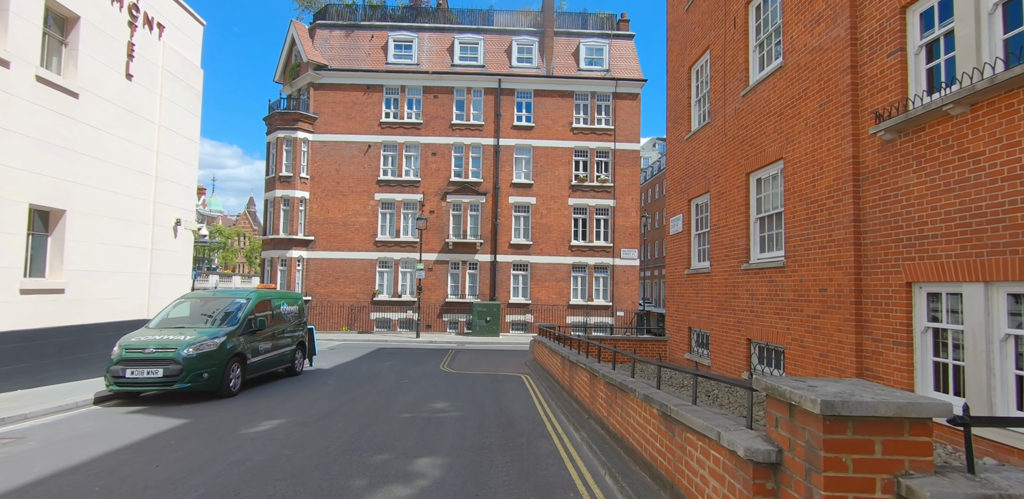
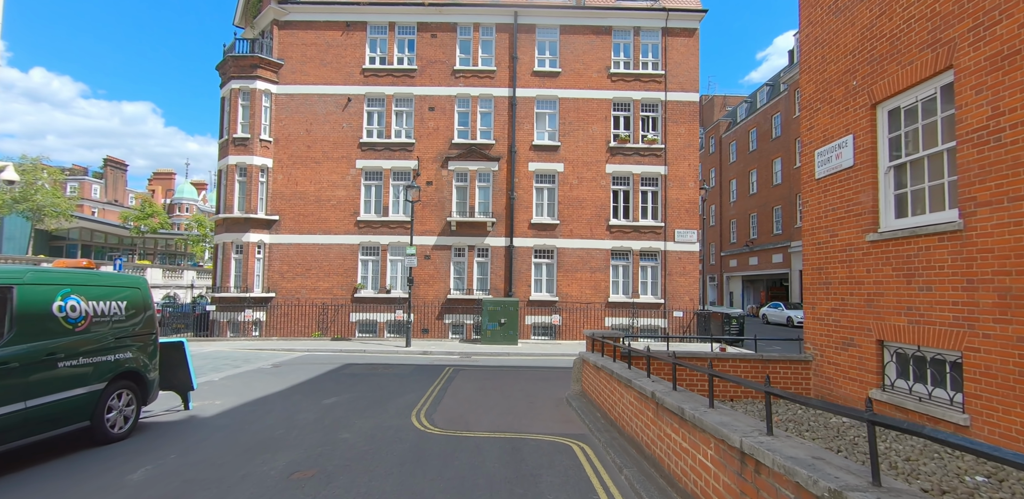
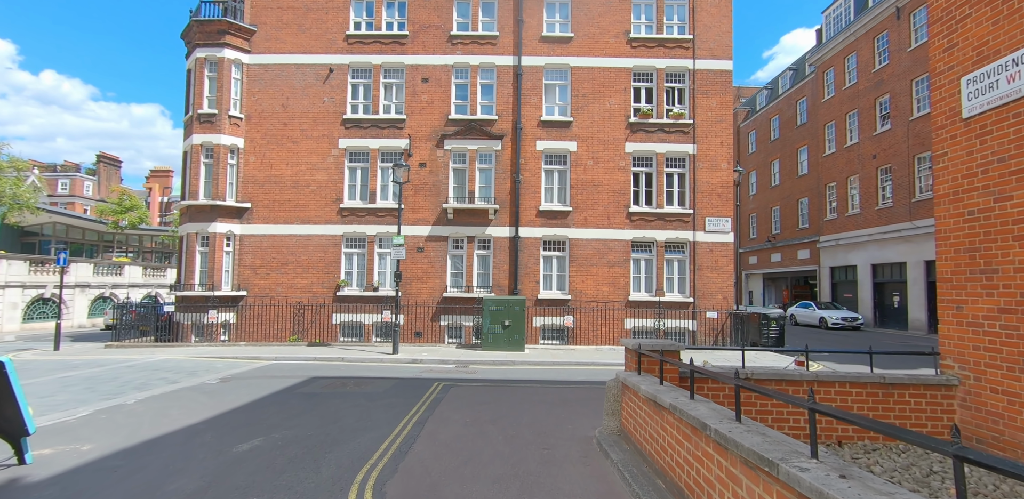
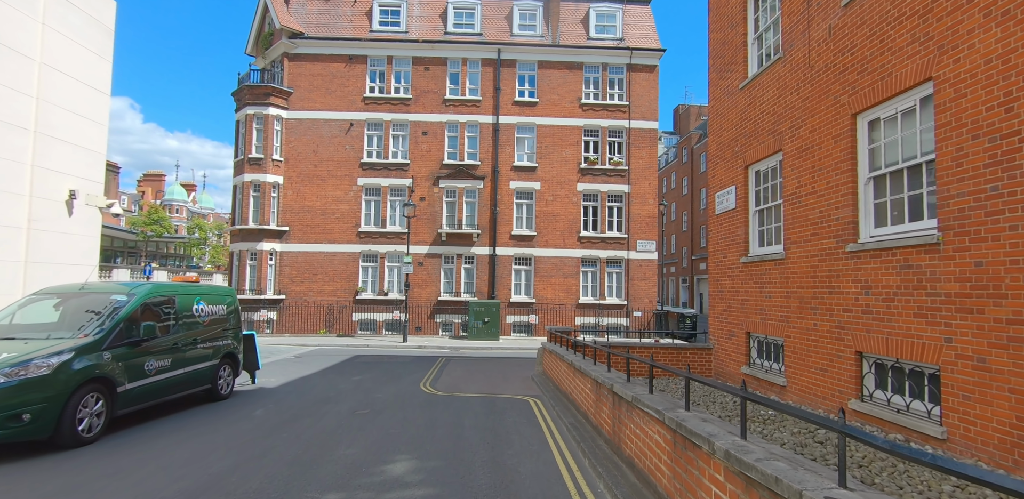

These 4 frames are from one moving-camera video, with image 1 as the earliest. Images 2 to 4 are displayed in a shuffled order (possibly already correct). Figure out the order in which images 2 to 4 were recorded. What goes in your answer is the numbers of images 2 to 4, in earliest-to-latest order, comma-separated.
4, 2, 3
